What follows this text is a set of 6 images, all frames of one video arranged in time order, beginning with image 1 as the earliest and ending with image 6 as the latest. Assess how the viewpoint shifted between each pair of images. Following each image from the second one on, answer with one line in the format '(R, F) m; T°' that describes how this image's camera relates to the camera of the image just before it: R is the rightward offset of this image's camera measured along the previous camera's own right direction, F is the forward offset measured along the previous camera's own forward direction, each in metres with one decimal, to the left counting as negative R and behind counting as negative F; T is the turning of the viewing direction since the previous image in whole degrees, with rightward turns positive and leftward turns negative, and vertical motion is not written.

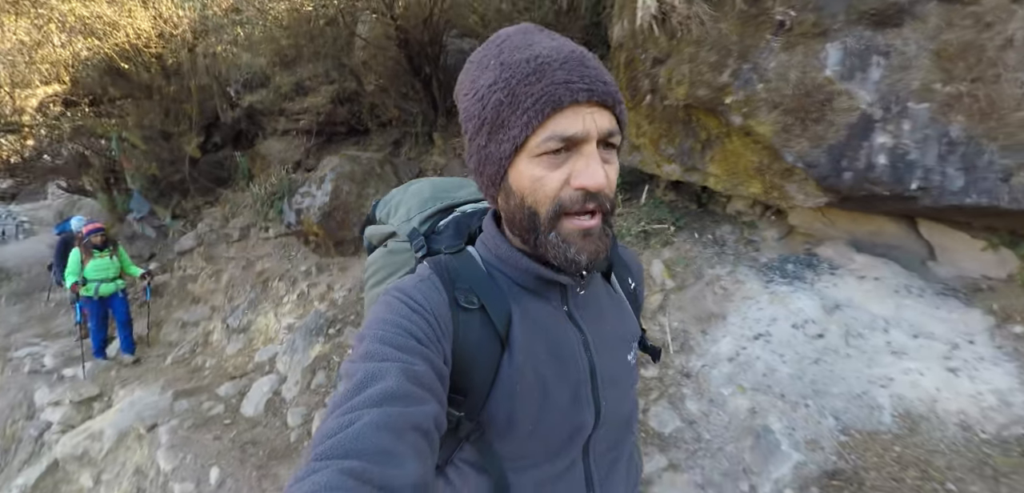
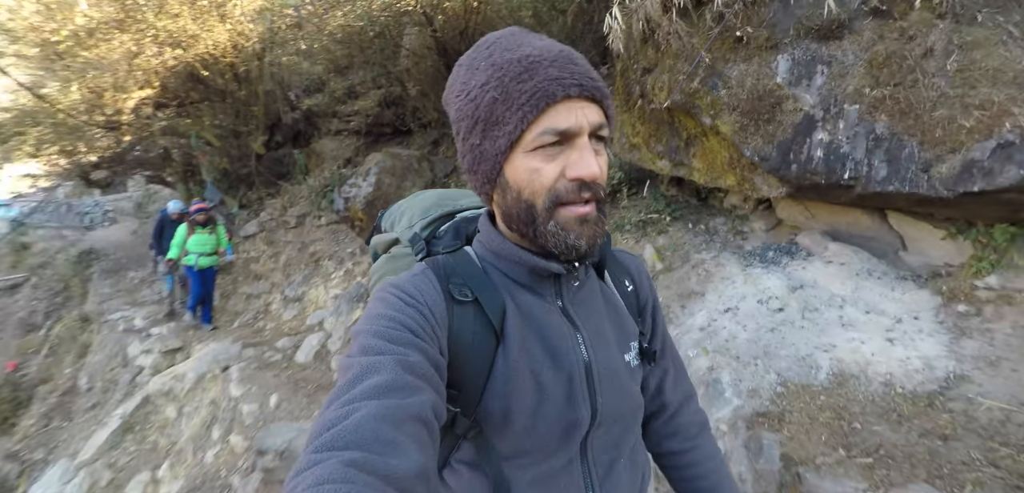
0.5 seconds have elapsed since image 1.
(+0.3, -0.6) m; -5°
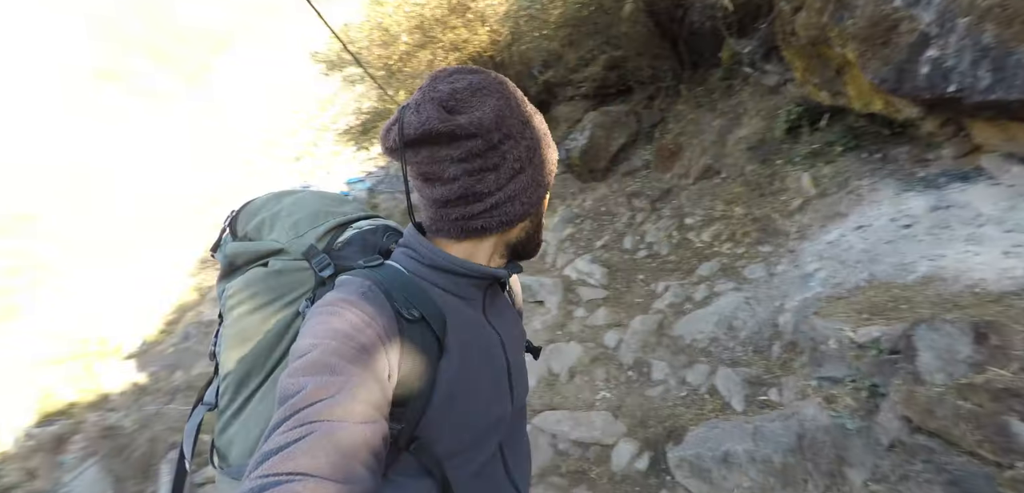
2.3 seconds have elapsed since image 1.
(+1.1, -1.3) m; -29°
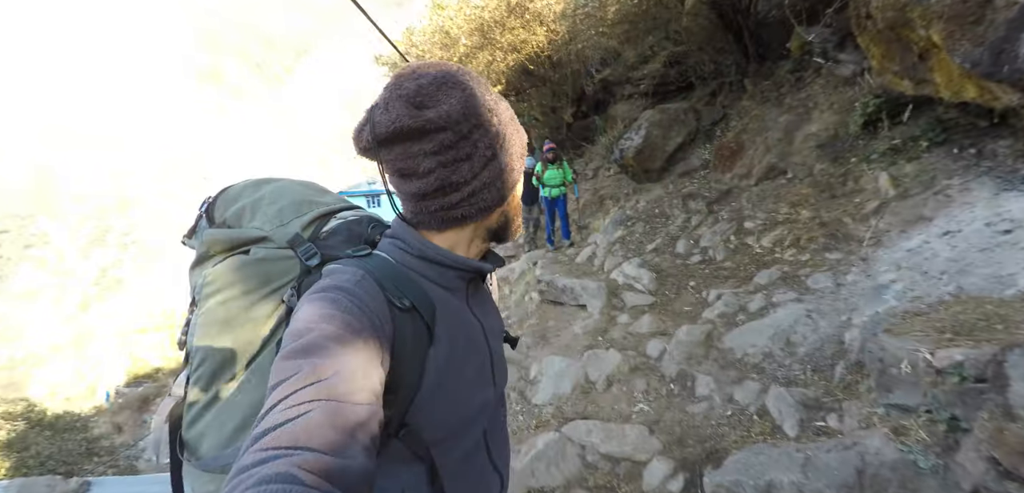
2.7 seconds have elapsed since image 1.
(+0.2, +0.1) m; -7°
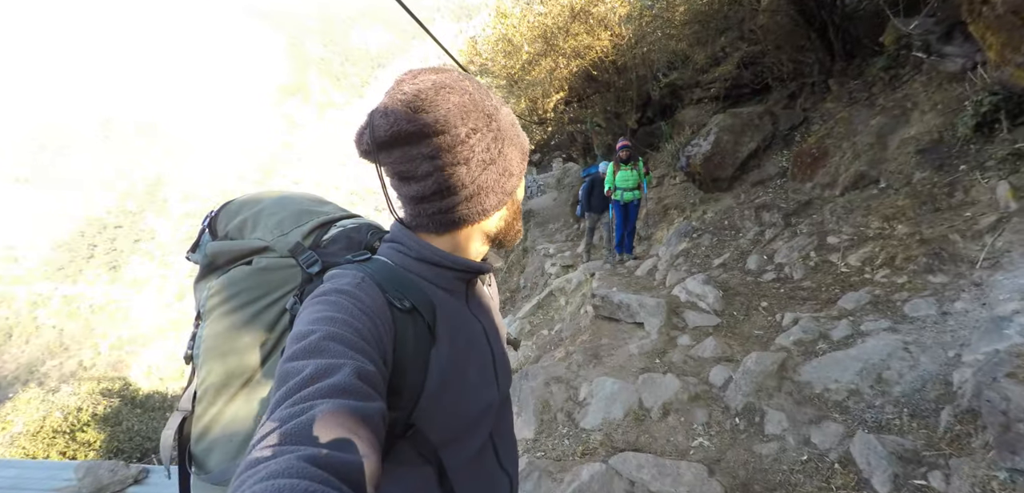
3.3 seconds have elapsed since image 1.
(+0.1, +0.2) m; -8°
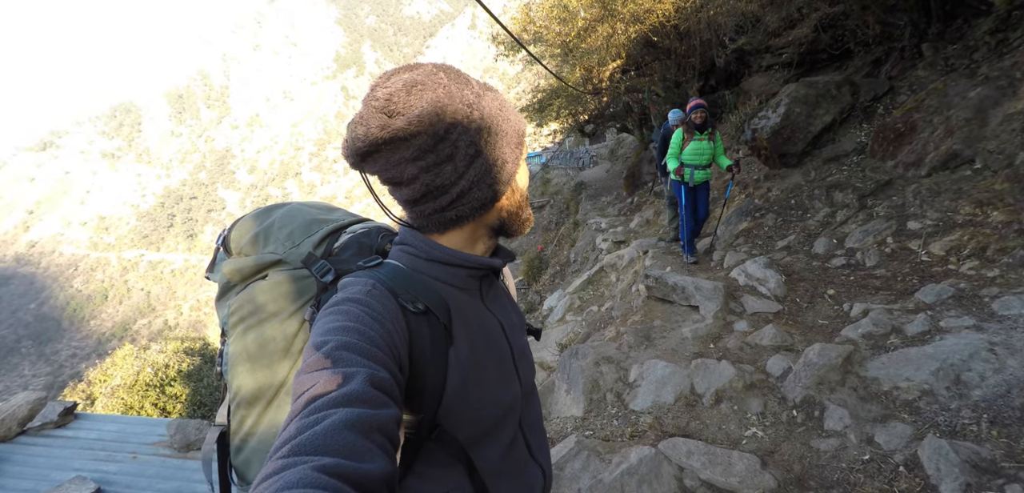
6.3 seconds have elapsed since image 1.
(0.0, 0.0) m; -6°
